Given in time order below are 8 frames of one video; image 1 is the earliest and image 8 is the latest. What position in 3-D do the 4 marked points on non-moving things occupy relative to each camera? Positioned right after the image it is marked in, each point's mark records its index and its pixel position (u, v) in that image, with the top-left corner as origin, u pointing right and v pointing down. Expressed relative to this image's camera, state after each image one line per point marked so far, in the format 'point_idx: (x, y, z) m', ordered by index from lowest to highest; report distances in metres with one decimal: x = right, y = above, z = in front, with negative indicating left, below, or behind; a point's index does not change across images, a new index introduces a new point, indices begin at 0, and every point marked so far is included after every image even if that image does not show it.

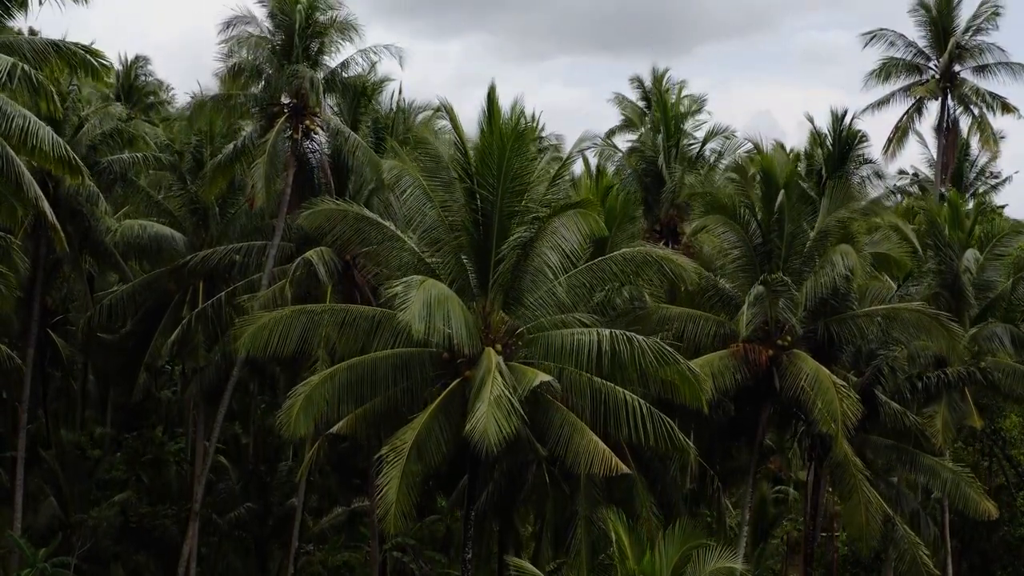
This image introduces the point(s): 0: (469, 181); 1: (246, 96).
0: (-0.7, +1.7, +13.0) m
1: (-5.7, +4.1, +17.6) m
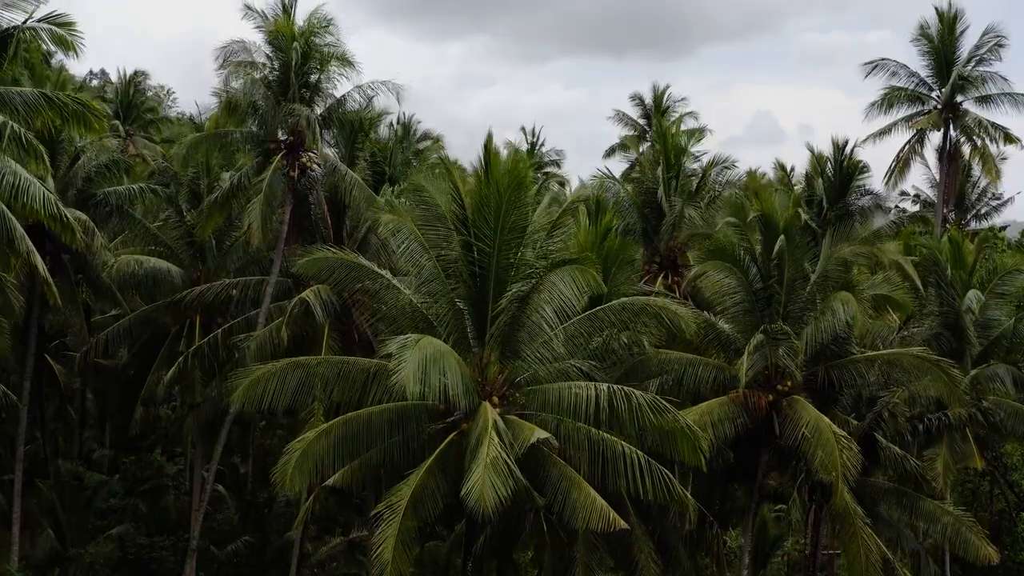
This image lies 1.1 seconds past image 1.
0: (-0.7, +0.9, +12.9) m
1: (-5.7, +3.3, +17.5) m
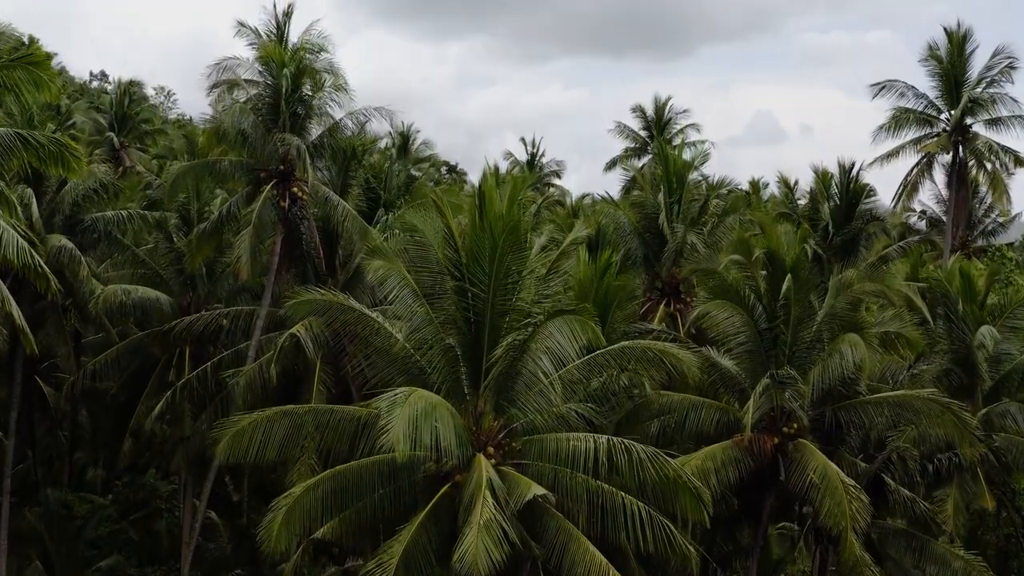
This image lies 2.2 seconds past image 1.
0: (-0.8, +0.2, +12.4) m
1: (-5.8, +2.6, +17.0) m
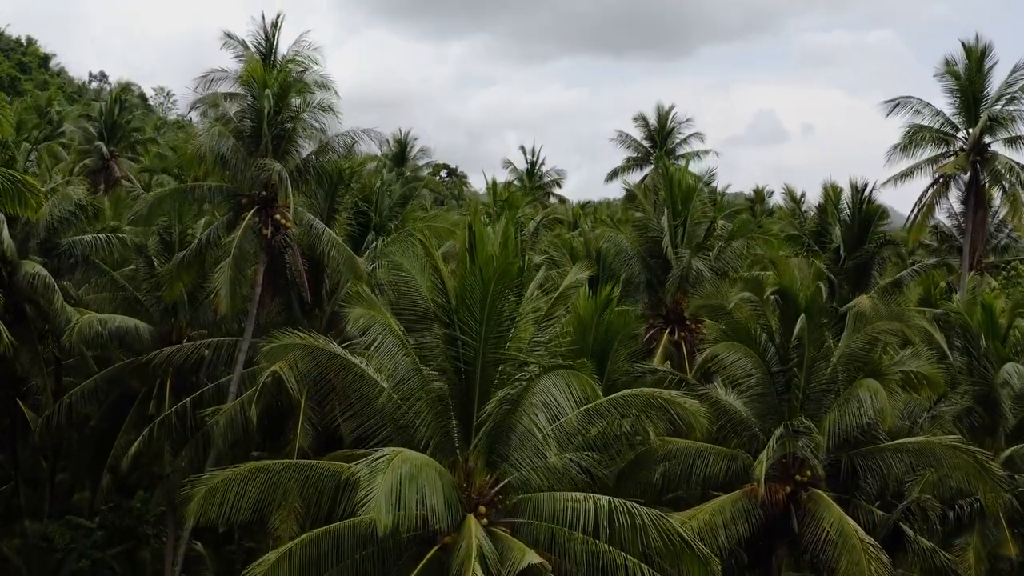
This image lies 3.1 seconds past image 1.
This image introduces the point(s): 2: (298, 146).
0: (-0.9, -0.5, +11.4) m
1: (-5.9, +2.0, +16.1) m
2: (-4.1, +2.8, +16.1) m
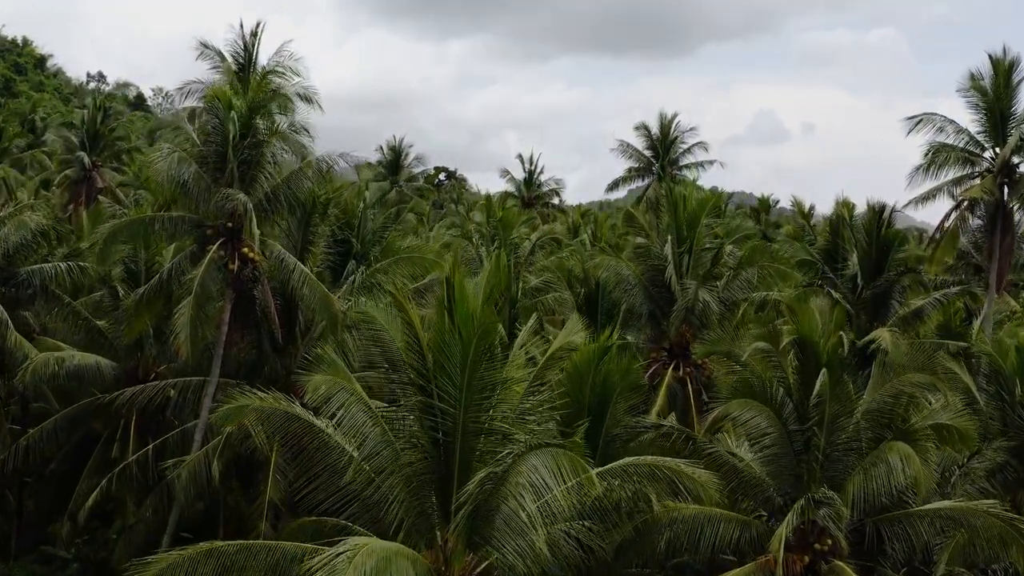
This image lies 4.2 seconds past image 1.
0: (-1.1, -1.2, +10.0) m
1: (-6.0, +1.3, +14.7) m
2: (-4.3, +2.0, +14.7) m
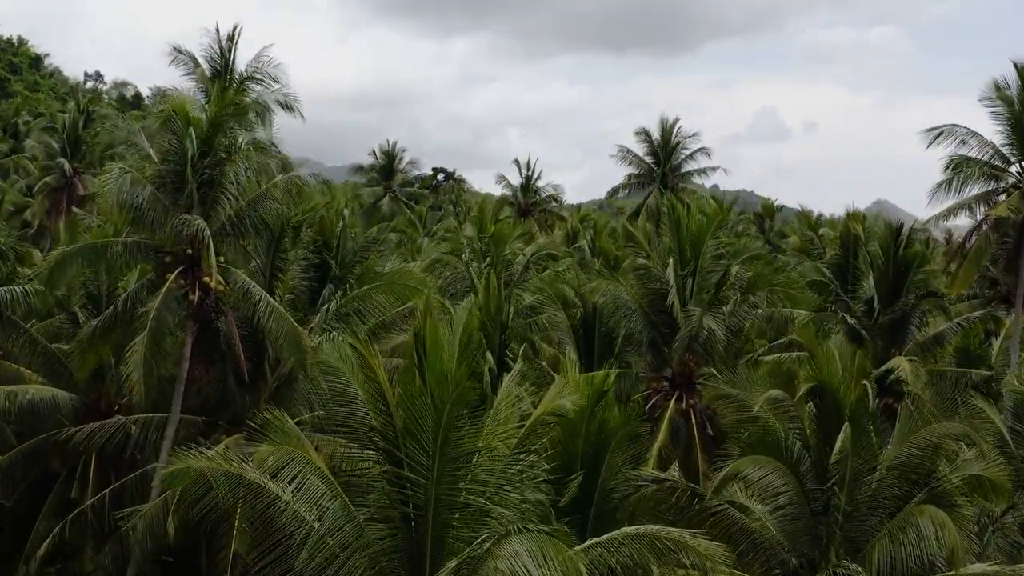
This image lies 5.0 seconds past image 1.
0: (-1.3, -1.7, +8.8) m
1: (-6.2, +0.7, +13.4) m
2: (-4.5, +1.5, +13.4) m
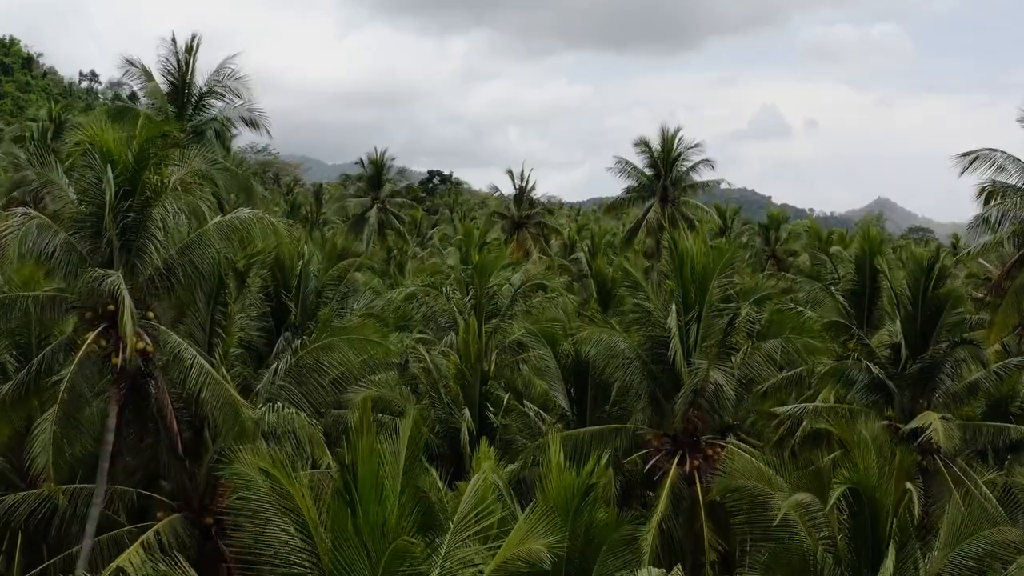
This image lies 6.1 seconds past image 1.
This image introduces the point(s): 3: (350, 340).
0: (-1.6, -2.6, +6.8) m
1: (-6.6, -0.1, +11.5) m
2: (-4.8, +0.7, +11.5) m
3: (-2.5, -0.7, +13.4) m
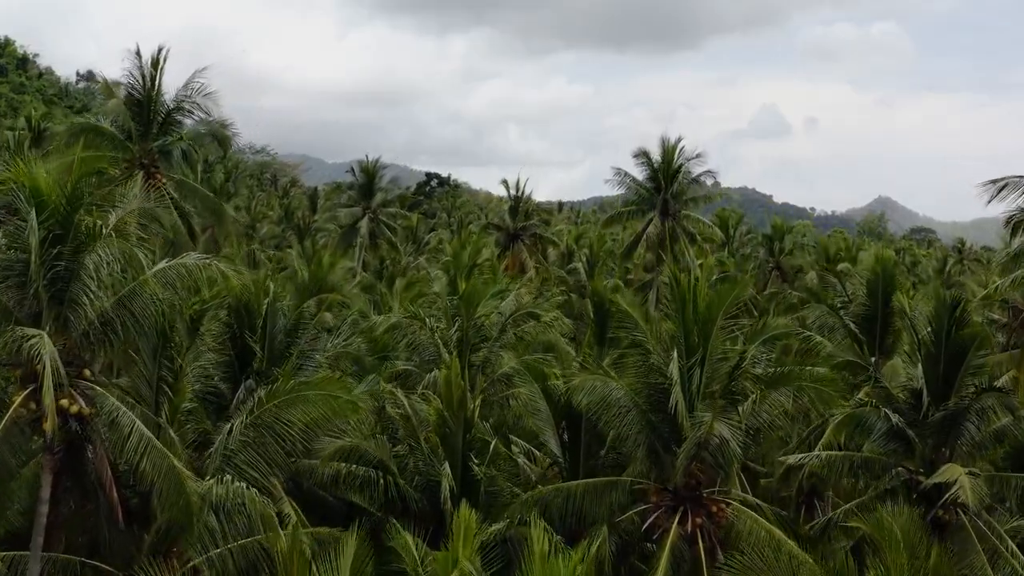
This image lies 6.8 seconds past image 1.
0: (-1.8, -3.3, +5.5) m
1: (-6.8, -0.8, +10.2) m
2: (-5.1, 0.0, +10.2) m
3: (-2.8, -1.4, +12.1) m
